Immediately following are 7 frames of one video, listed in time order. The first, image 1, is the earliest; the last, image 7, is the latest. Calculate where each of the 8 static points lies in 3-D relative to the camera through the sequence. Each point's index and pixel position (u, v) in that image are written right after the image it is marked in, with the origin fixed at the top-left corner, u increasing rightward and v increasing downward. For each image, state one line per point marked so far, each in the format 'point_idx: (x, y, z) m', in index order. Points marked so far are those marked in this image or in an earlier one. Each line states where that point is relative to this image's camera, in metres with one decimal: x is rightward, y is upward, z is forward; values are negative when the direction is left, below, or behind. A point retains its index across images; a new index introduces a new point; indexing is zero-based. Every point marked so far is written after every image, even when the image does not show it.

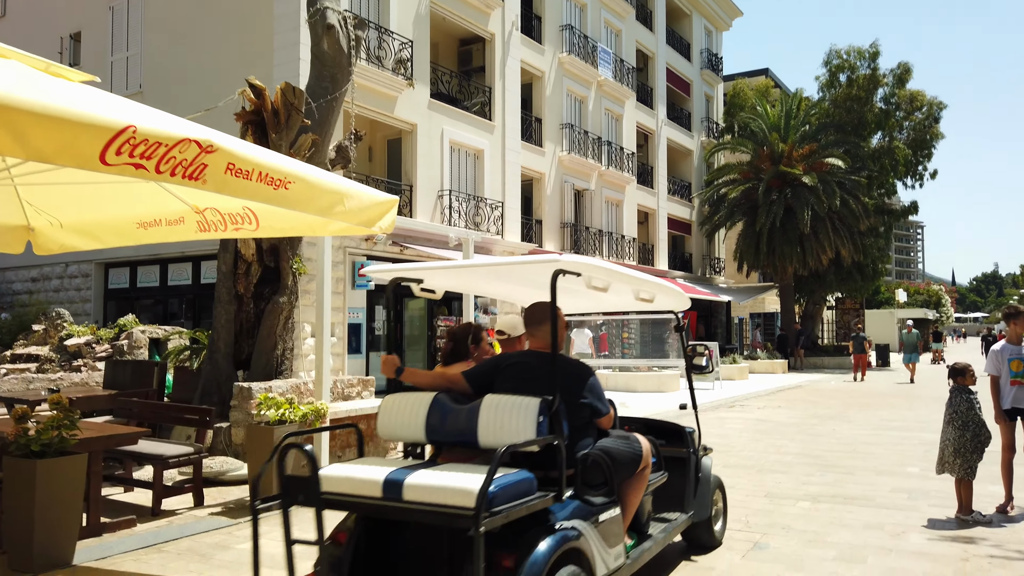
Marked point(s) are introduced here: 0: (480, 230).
0: (-0.8, +1.5, +18.9) m
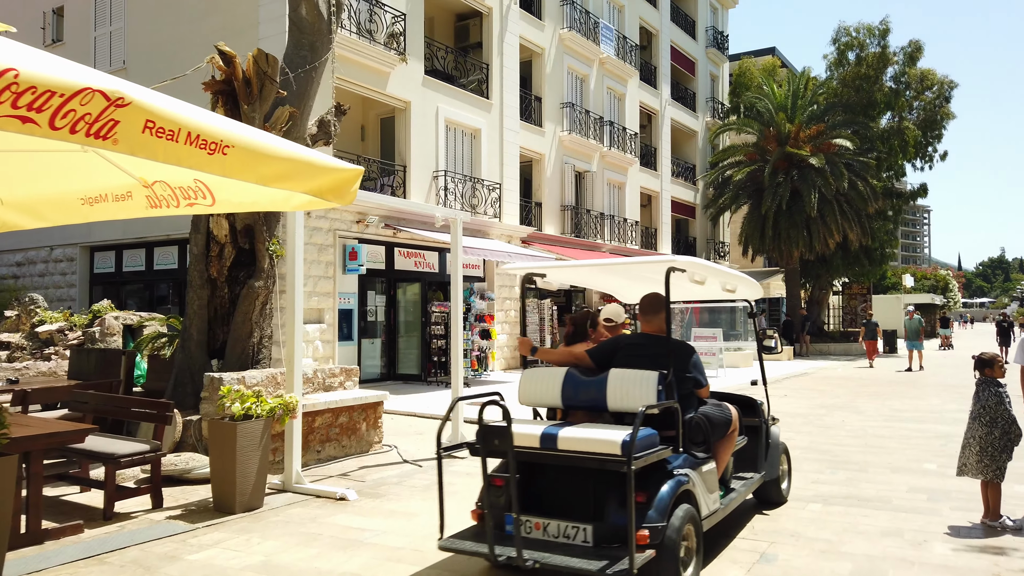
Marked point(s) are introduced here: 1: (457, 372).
0: (-0.9, +1.8, +18.3) m
1: (-0.6, -1.0, +8.7) m
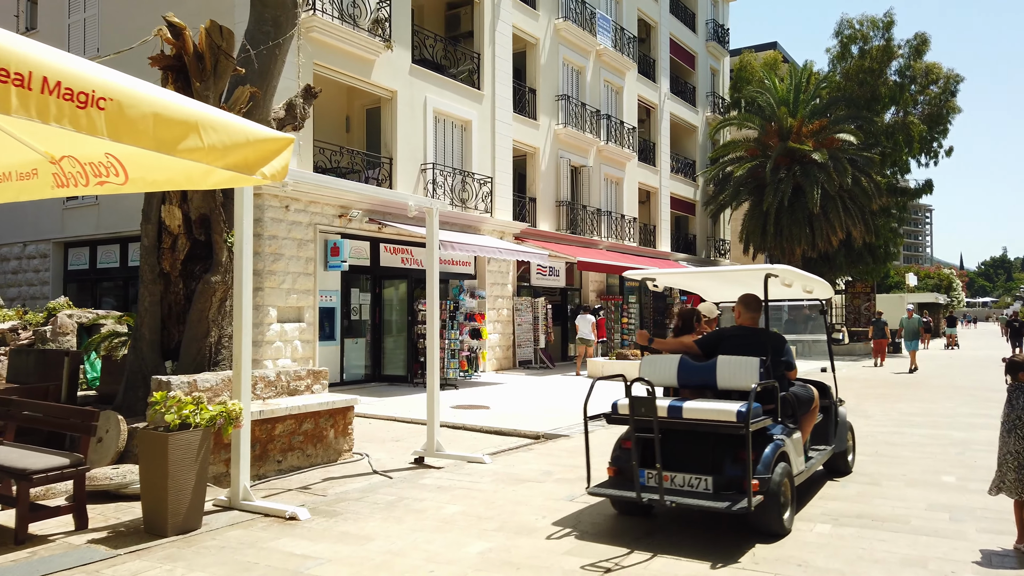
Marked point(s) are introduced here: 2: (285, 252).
0: (-1.1, +1.9, +17.6) m
1: (-0.8, -0.9, +8.0) m
2: (-4.0, +0.6, +13.3) m
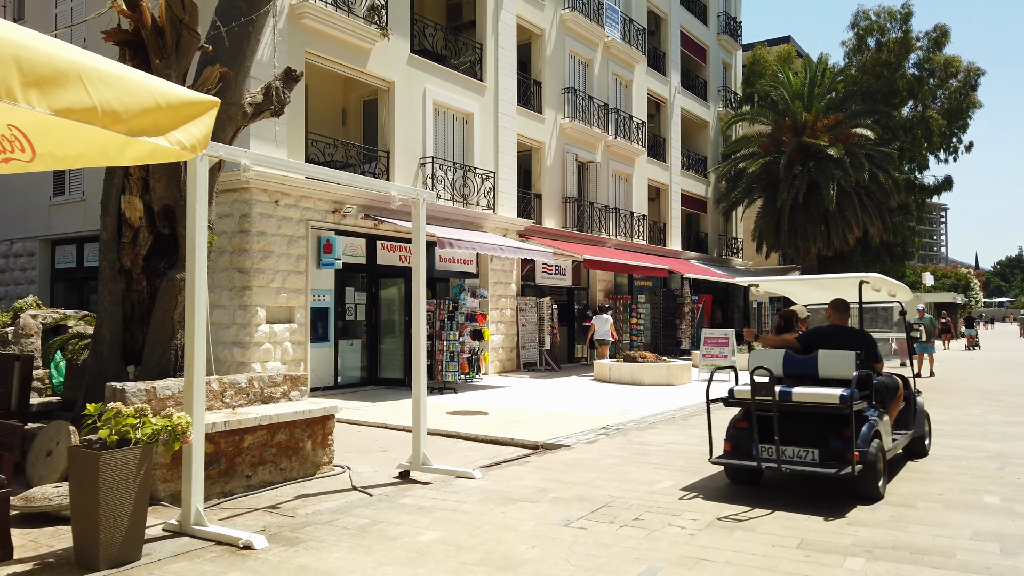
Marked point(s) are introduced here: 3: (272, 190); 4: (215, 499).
0: (-1.0, +1.9, +17.0) m
1: (-0.9, -0.9, +7.3) m
2: (-4.0, +0.7, +12.7) m
3: (-4.1, +1.7, +12.7) m
4: (-2.5, -1.8, +6.4) m
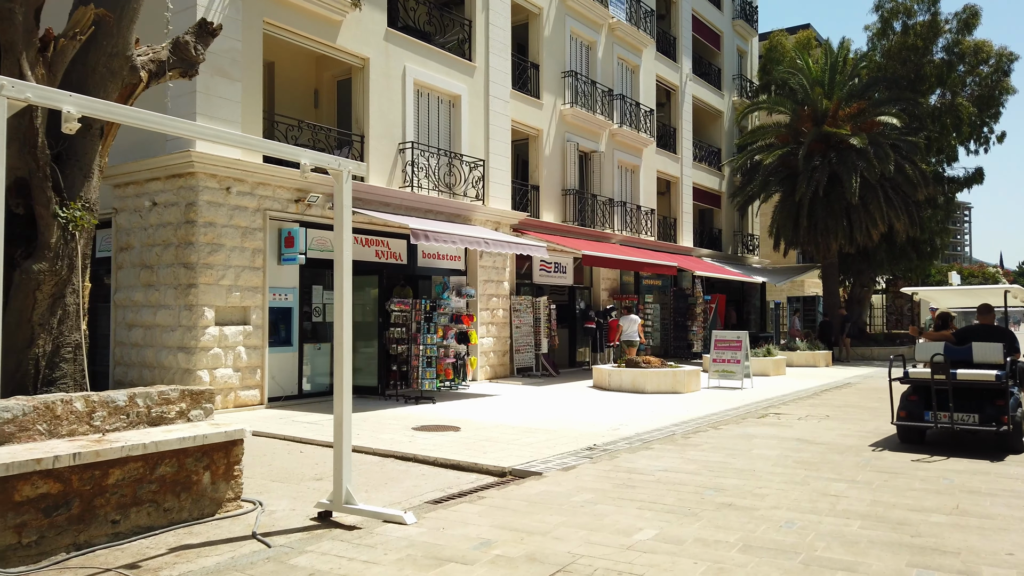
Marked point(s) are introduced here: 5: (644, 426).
0: (-1.2, +2.0, +15.5) m
1: (-1.3, -0.9, +5.9) m
2: (-4.3, +0.7, +11.3) m
3: (-4.4, +1.7, +11.3) m
4: (-3.0, -1.8, +5.0) m
5: (+1.8, -1.9, +10.6) m
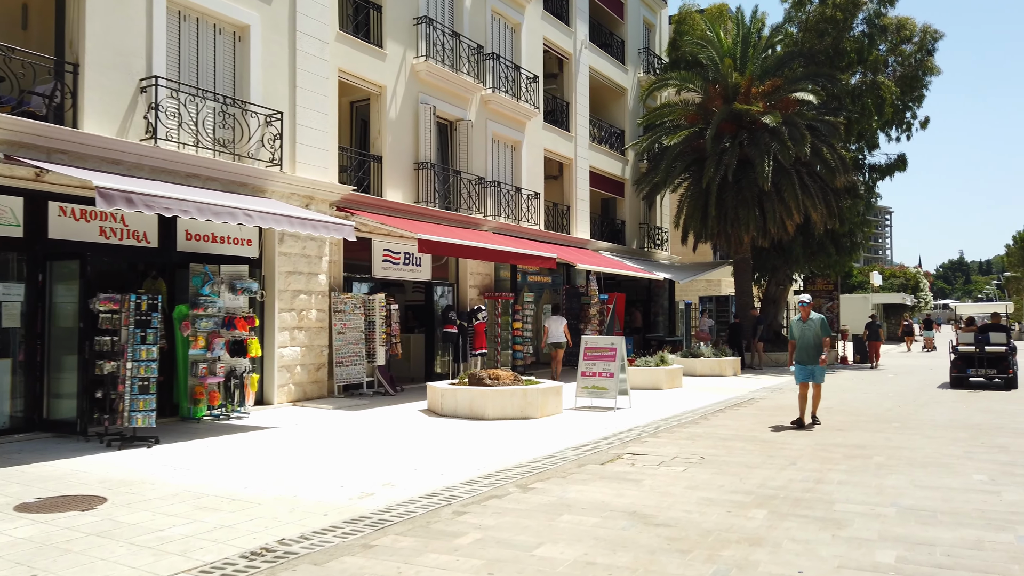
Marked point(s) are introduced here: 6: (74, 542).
0: (-4.3, +2.1, +11.6) m
1: (-3.6, -0.7, +2.0) m
2: (-7.1, +0.8, +7.2) m
3: (-7.1, +1.8, +7.1) m
4: (-5.2, -1.6, +1.0) m
5: (-0.9, -1.8, +6.9) m
6: (-3.0, -1.7, +5.1) m
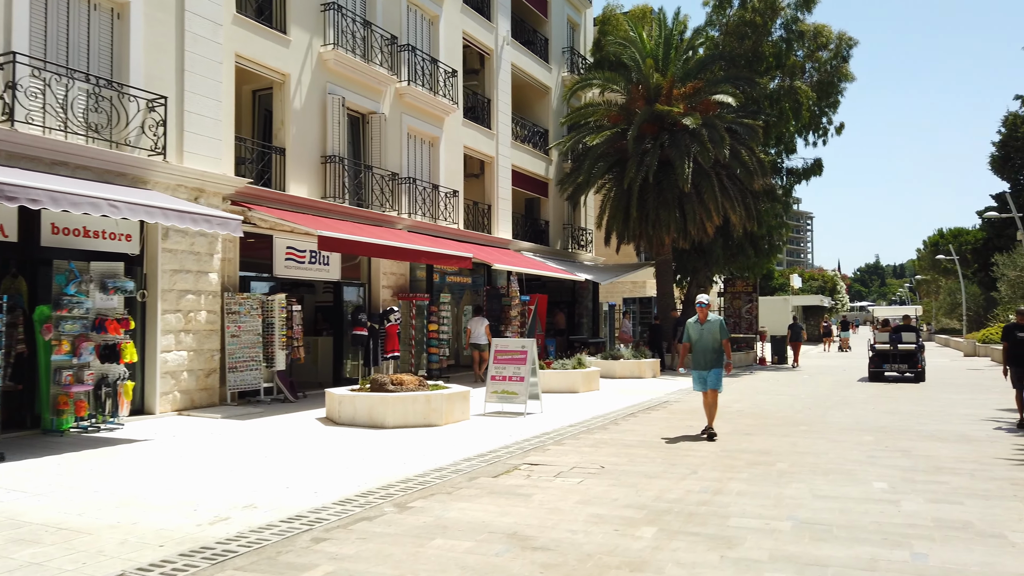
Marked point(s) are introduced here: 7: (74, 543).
0: (-5.7, +2.1, +10.6) m
1: (-4.2, -0.7, +1.1) m
2: (-8.1, +0.8, +6.0) m
3: (-8.1, +1.9, +5.9) m
4: (-5.7, -1.6, -0.1) m
5: (-1.9, -1.8, +6.2) m
6: (-3.8, -1.7, +4.2) m
7: (-3.0, -1.7, +5.1) m
